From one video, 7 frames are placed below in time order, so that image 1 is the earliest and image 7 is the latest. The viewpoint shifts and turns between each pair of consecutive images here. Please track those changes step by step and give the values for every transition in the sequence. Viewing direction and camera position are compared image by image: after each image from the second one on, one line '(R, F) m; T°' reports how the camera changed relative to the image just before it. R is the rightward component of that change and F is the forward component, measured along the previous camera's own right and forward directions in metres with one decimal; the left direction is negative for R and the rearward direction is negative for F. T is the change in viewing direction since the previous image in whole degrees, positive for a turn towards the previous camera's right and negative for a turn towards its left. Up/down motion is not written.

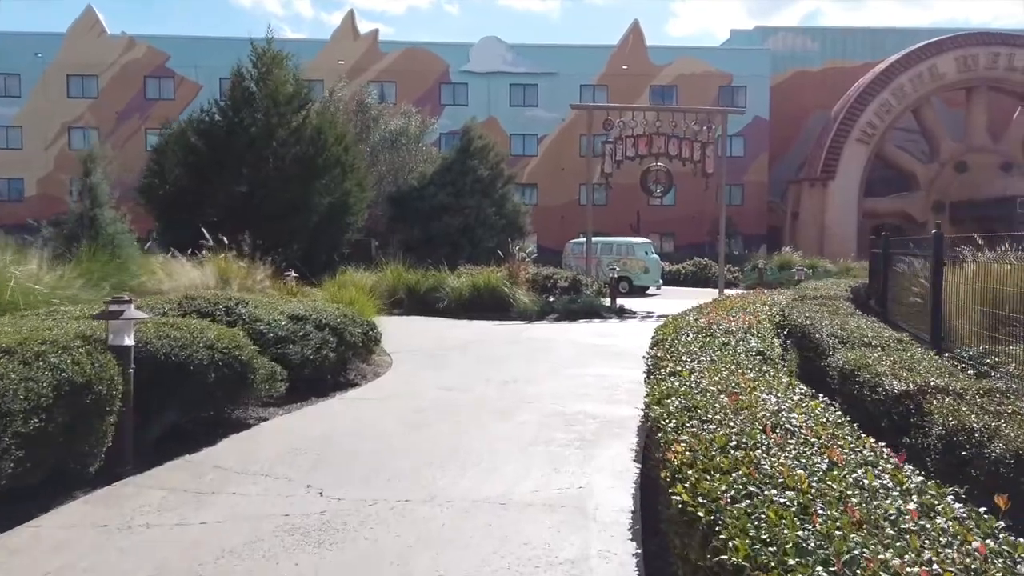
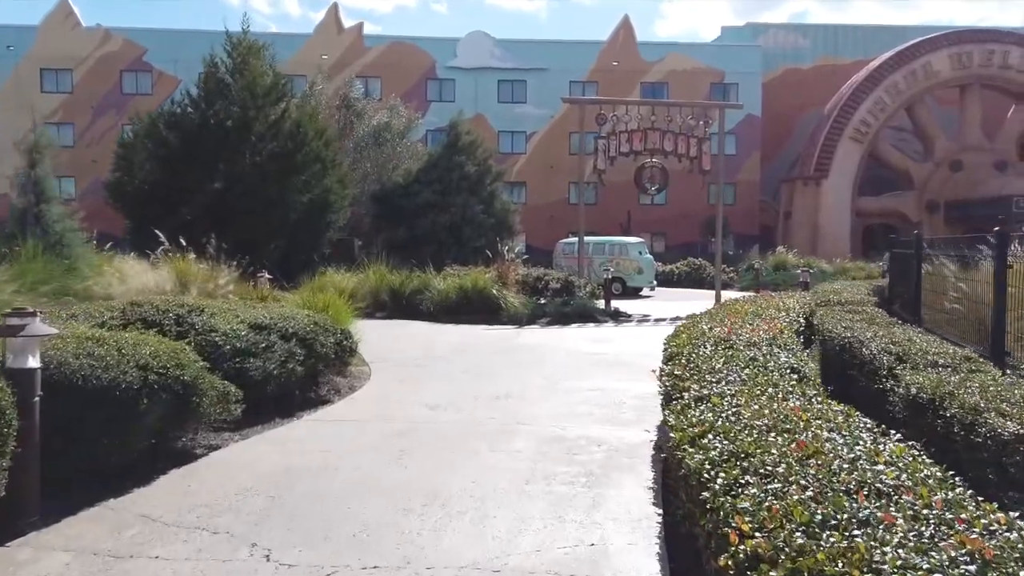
(0.0, +1.1) m; +1°
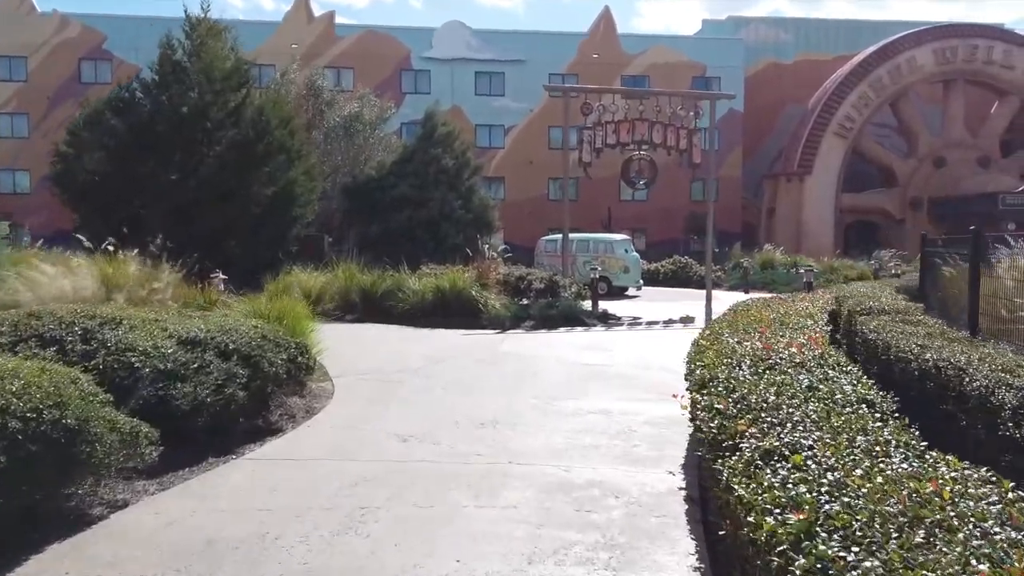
(-0.1, +1.5) m; +2°
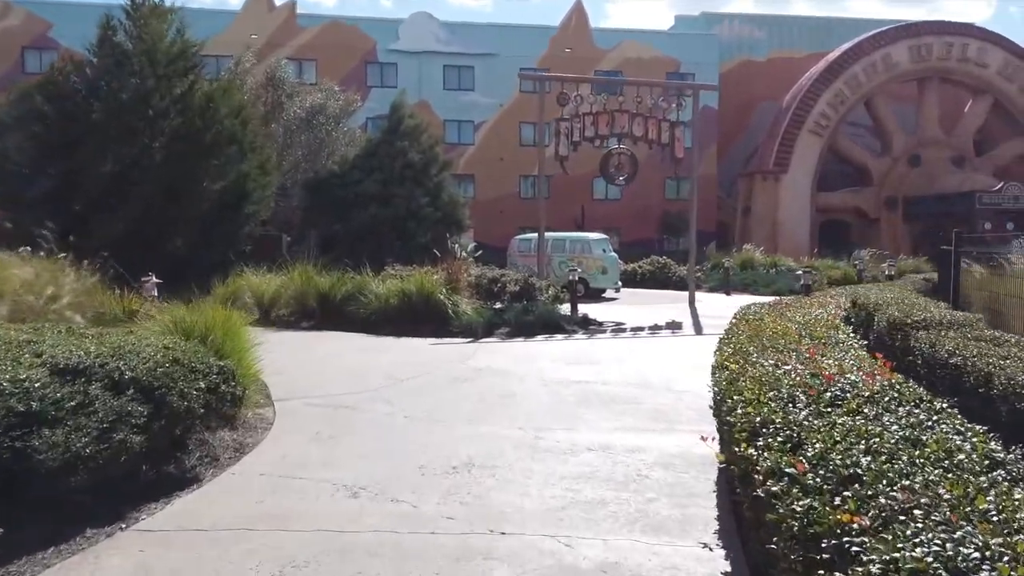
(-0.1, +1.6) m; +2°
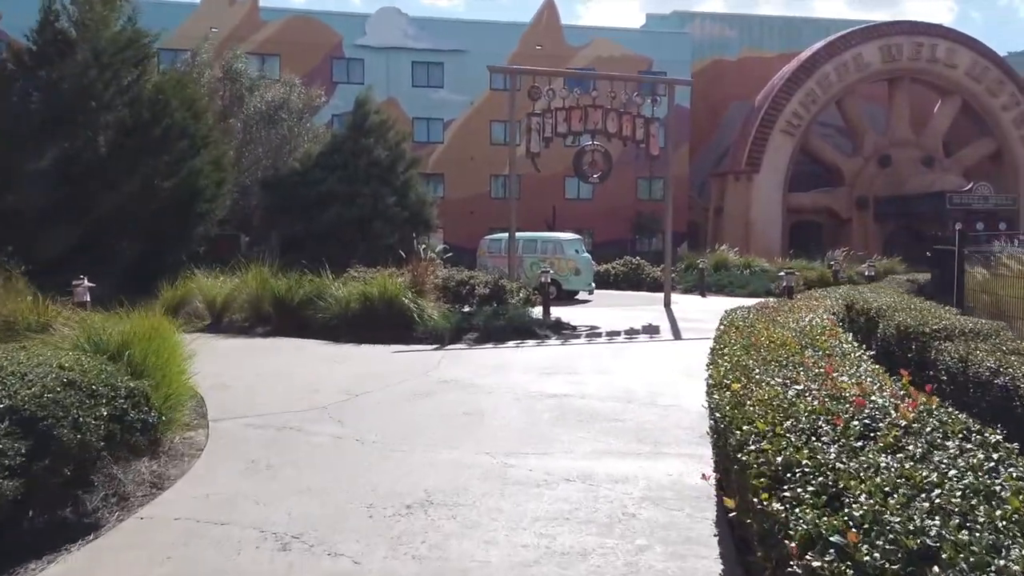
(+0.1, +0.9) m; +2°
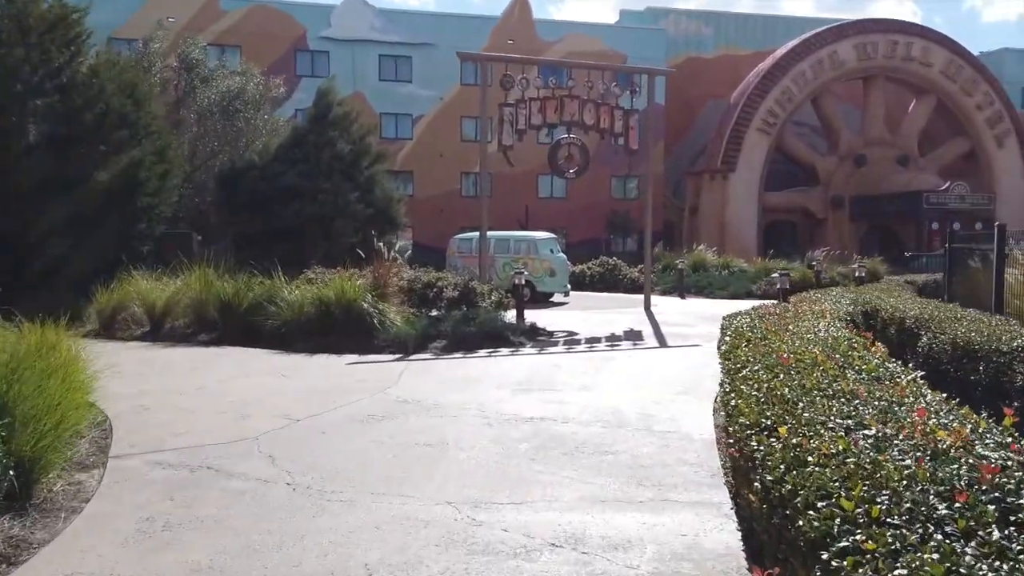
(0.0, +1.4) m; +2°
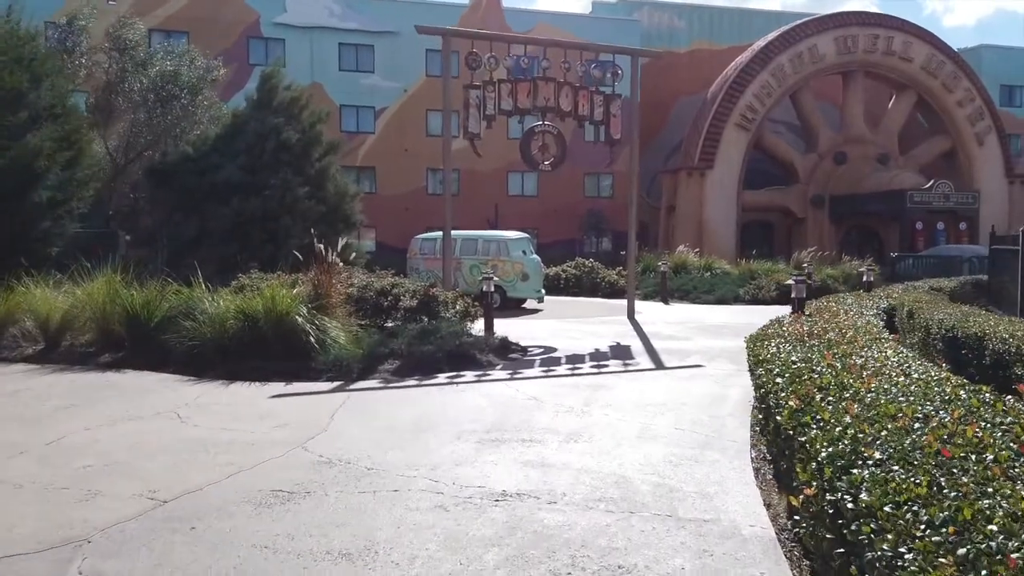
(0.0, +2.3) m; +2°
